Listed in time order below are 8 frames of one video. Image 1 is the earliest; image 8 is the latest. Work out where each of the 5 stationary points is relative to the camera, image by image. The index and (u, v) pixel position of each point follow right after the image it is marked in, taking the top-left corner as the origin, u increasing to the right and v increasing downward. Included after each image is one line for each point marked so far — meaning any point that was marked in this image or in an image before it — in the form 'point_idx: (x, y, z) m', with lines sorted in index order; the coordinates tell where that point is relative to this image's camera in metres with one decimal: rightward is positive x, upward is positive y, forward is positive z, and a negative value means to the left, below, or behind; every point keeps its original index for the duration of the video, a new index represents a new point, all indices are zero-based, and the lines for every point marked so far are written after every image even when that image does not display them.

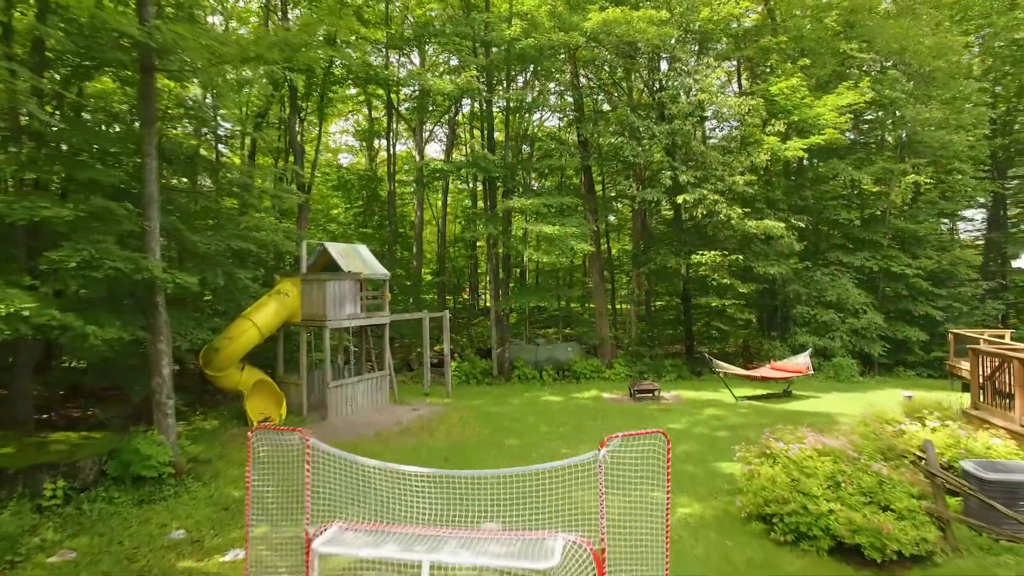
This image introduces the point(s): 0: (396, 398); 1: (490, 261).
0: (-2.1, -1.9, +11.5) m
1: (-0.5, +0.6, +15.3) m
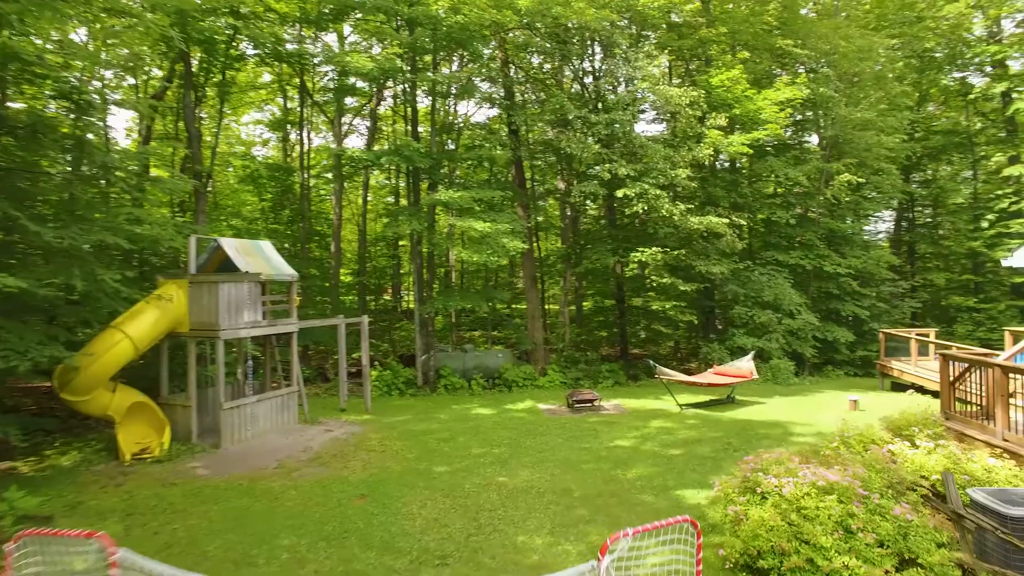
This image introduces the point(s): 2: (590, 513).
0: (-3.2, -2.0, +10.0) m
1: (-2.1, +0.6, +14.0) m
2: (+0.7, -2.0, +5.8) m
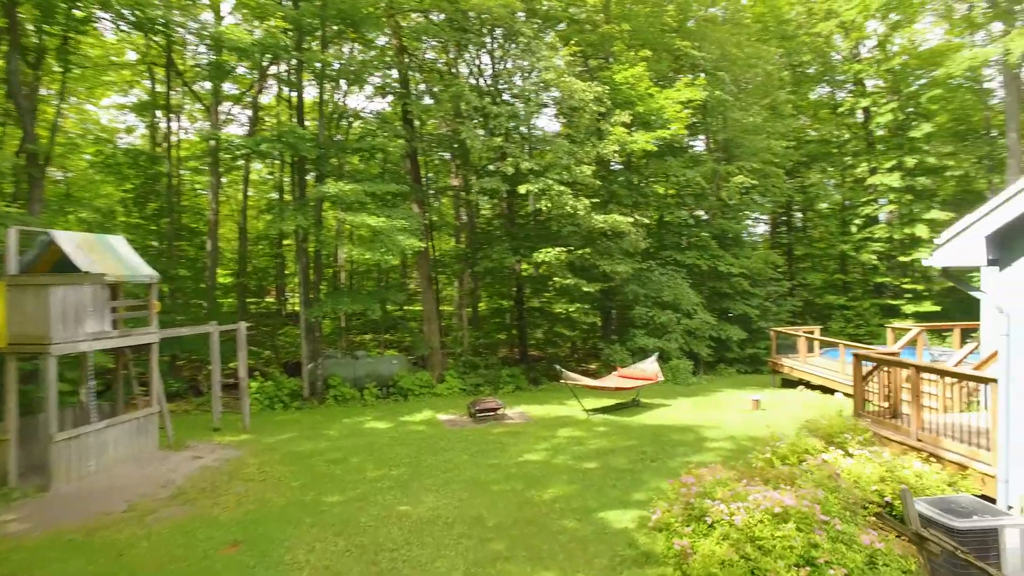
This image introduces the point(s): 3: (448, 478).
0: (-4.5, -2.0, +8.6) m
1: (-4.1, +0.5, +12.7) m
2: (0.0, -2.0, +5.1) m
3: (-0.7, -2.1, +7.1) m
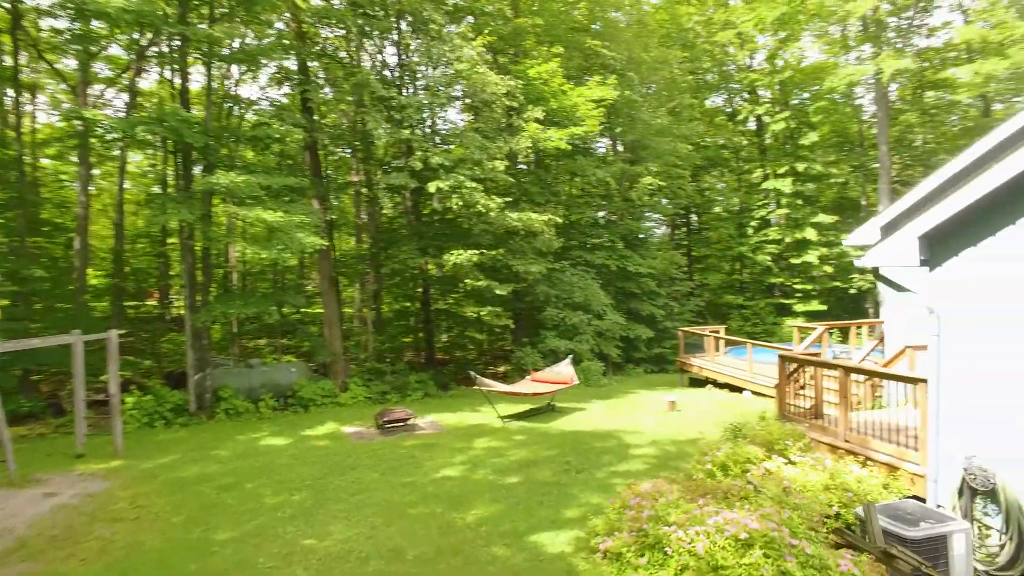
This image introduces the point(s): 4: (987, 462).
0: (-5.5, -2.1, +7.3) m
1: (-5.7, +0.5, +11.4) m
2: (-0.5, -2.0, +4.5) m
3: (-1.5, -2.1, +6.3) m
4: (+3.4, -1.2, +4.7) m
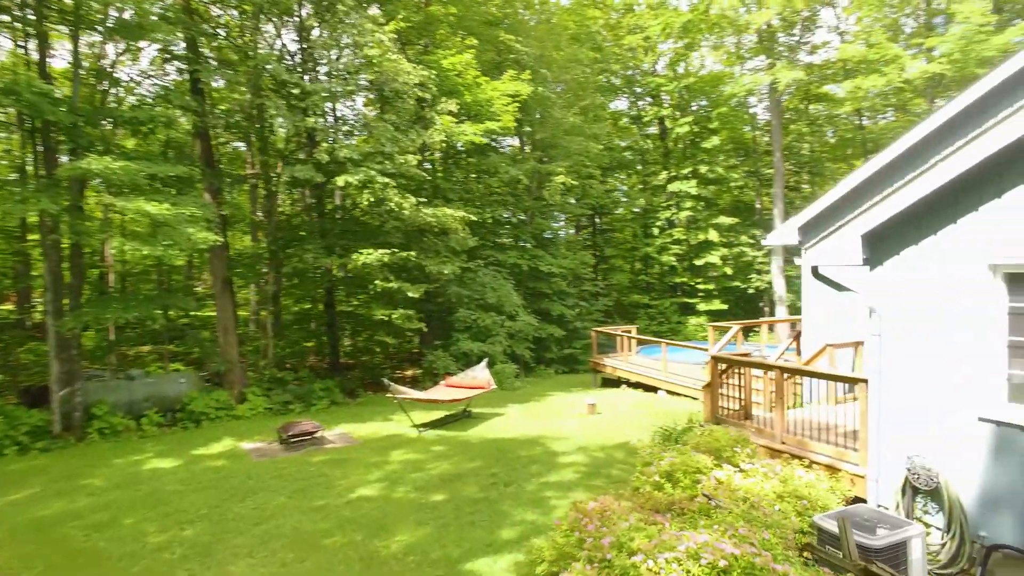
0: (-6.2, -2.1, +5.9) m
1: (-7.1, +0.5, +10.0) m
2: (-0.9, -2.0, +3.9) m
3: (-2.1, -2.1, +5.5) m
4: (+3.0, -1.2, +4.7) m
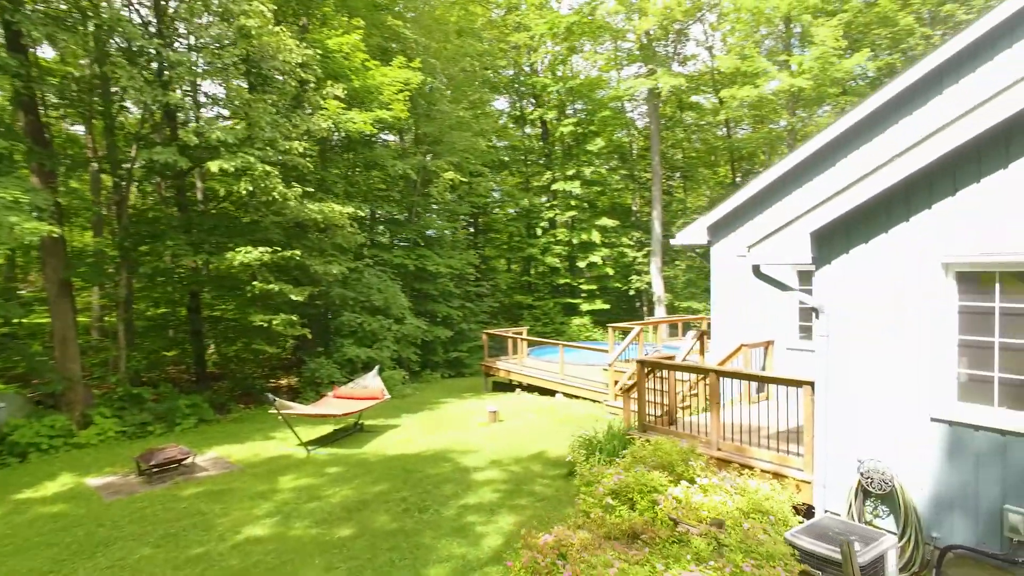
0: (-6.7, -2.1, +4.0) m
1: (-8.4, +0.4, +7.8) m
2: (-1.1, -2.1, +3.0) m
3: (-2.6, -2.1, +4.4) m
4: (+2.5, -1.2, +4.5) m
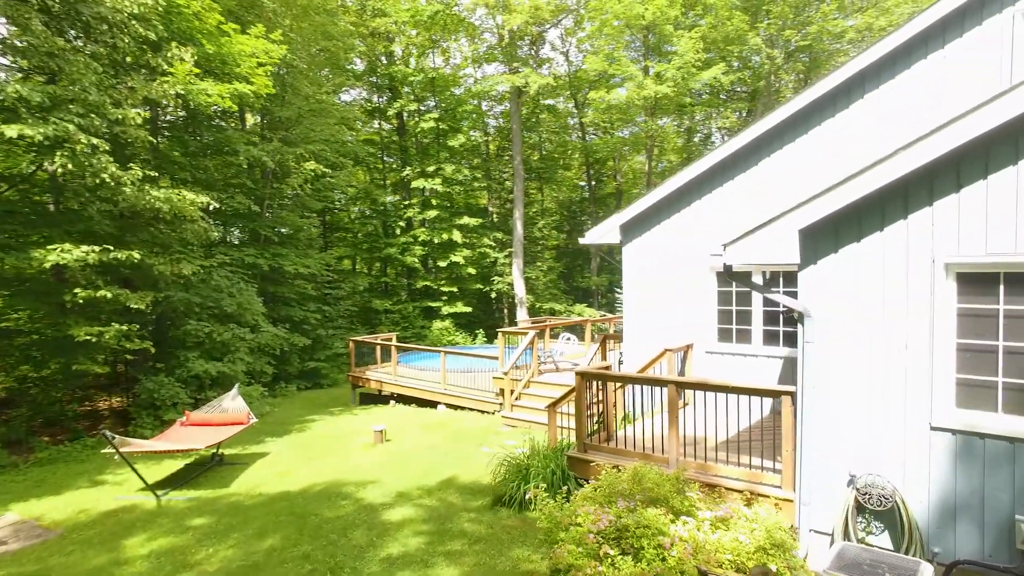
0: (-6.5, -2.2, +1.4) m
1: (-9.1, +0.3, +4.7) m
2: (-0.8, -2.1, +1.8) m
3: (-2.7, -2.1, +2.8) m
4: (+2.3, -1.2, +4.2) m
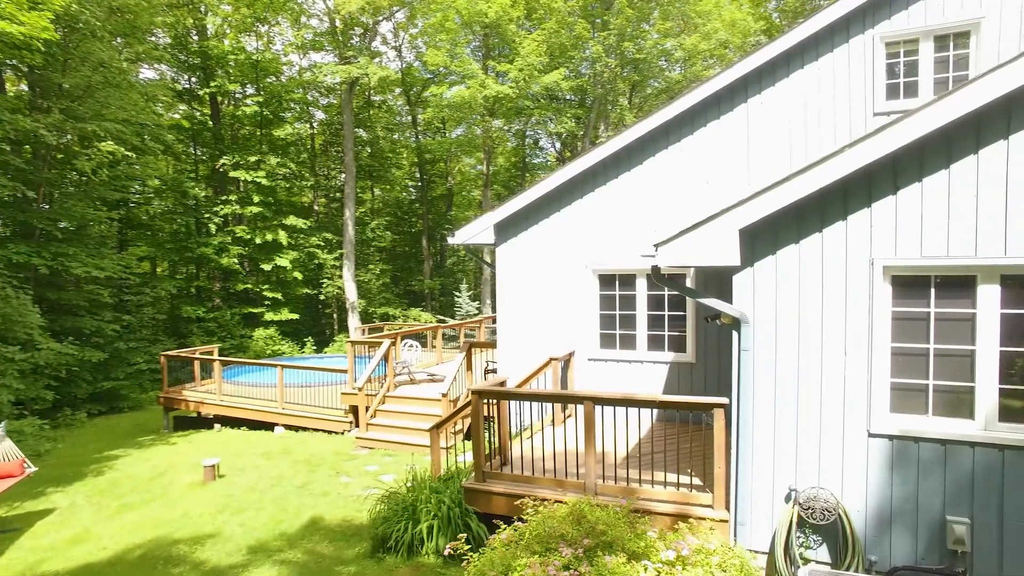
0: (-6.0, -2.2, -1.1) m
1: (-9.3, +0.2, +1.4) m
2: (-0.6, -2.1, +0.8) m
3: (-2.6, -2.2, +1.3) m
4: (+1.8, -1.2, +4.0) m
